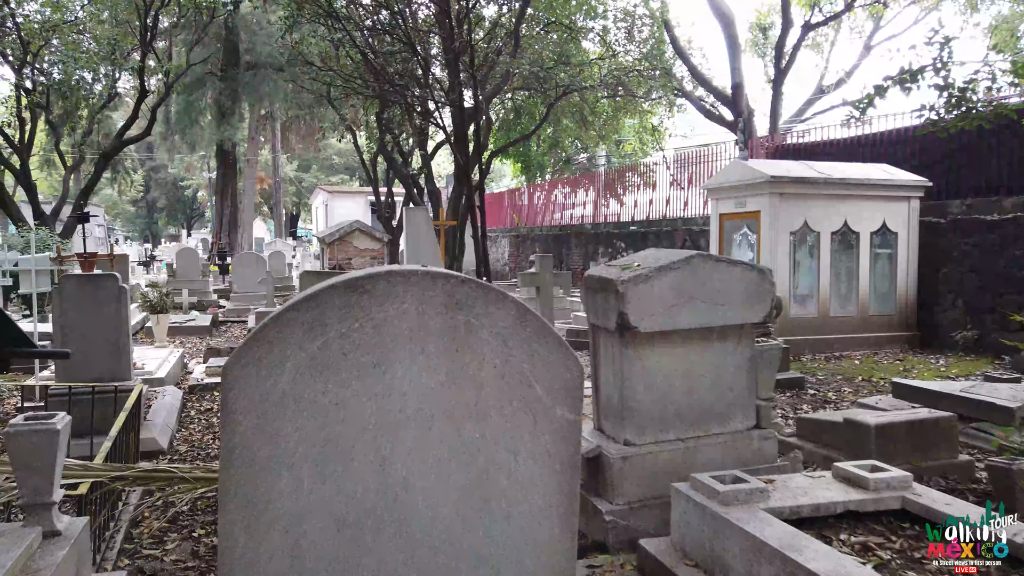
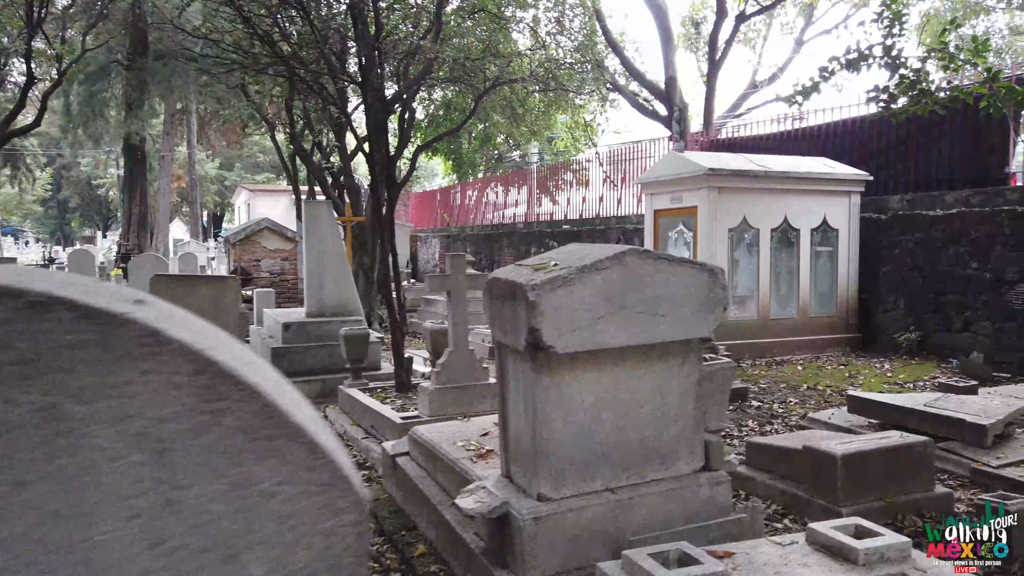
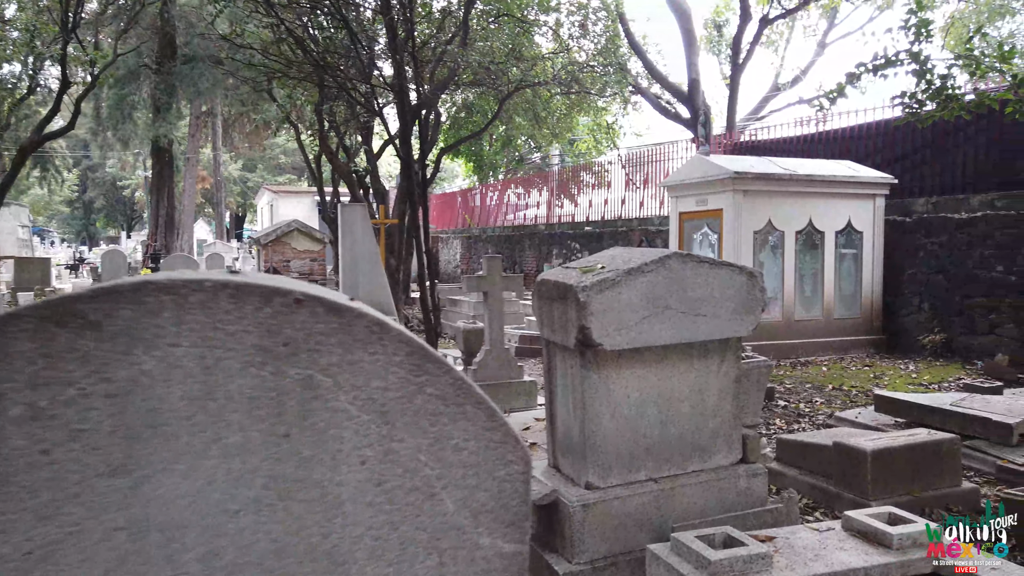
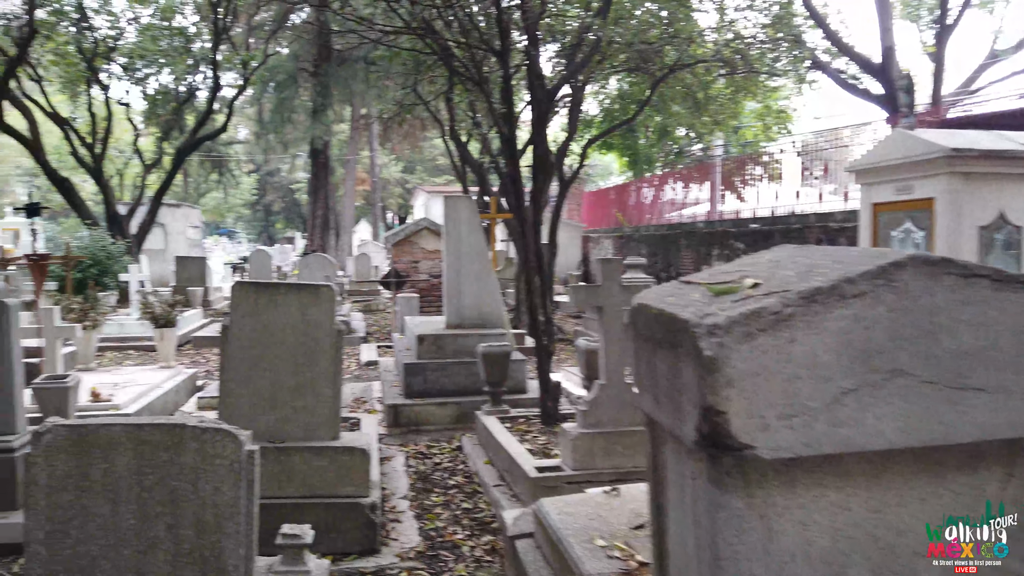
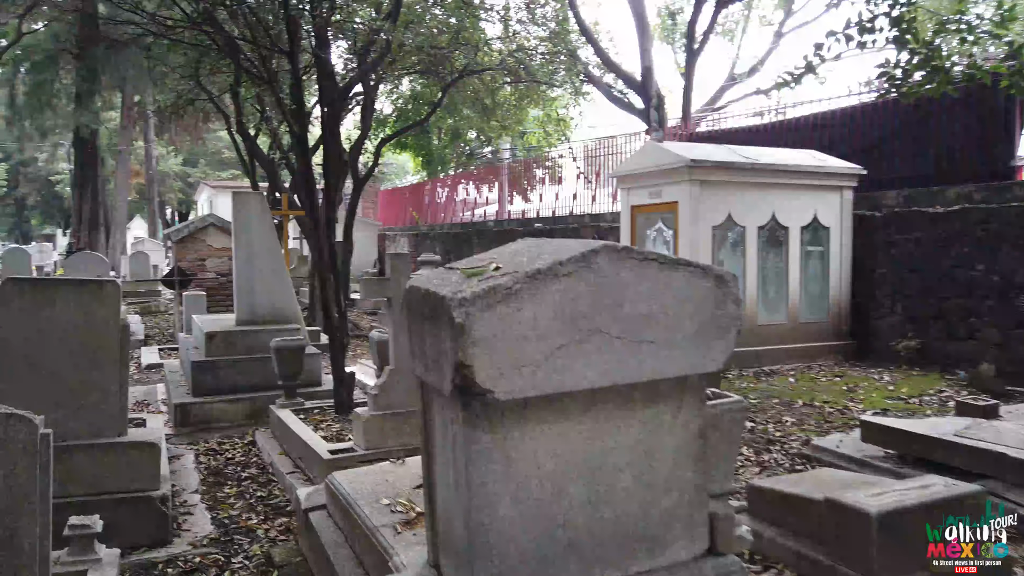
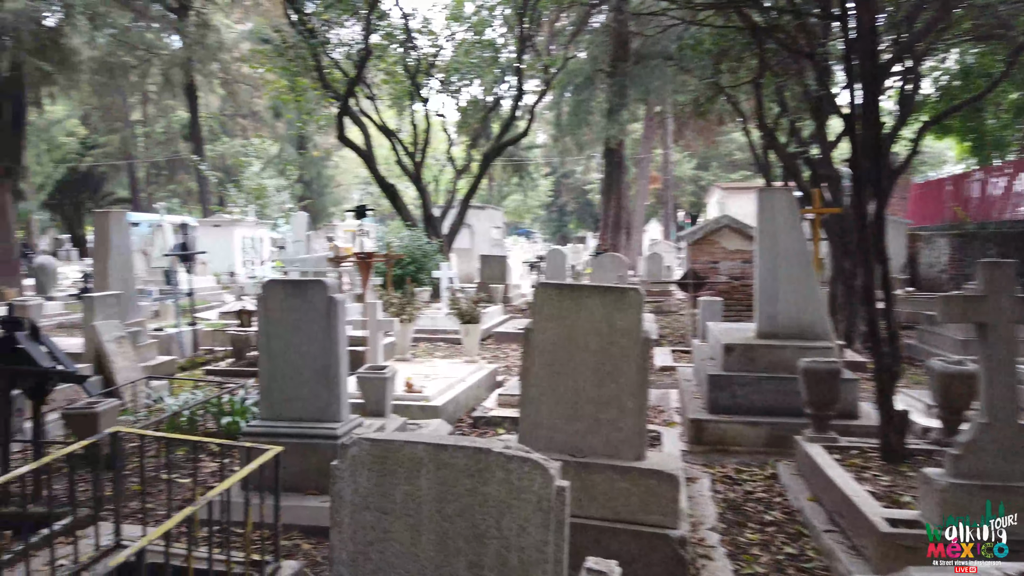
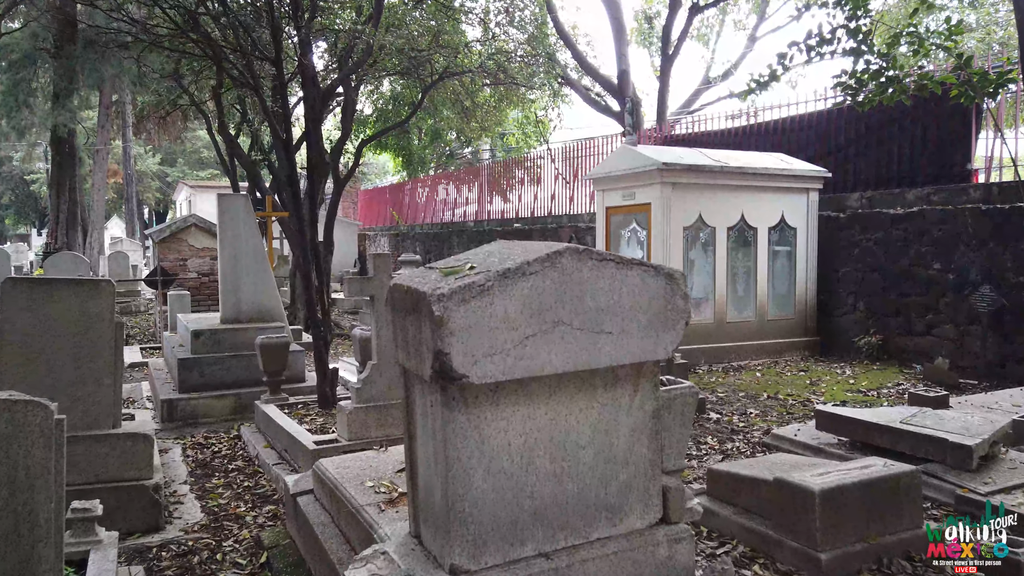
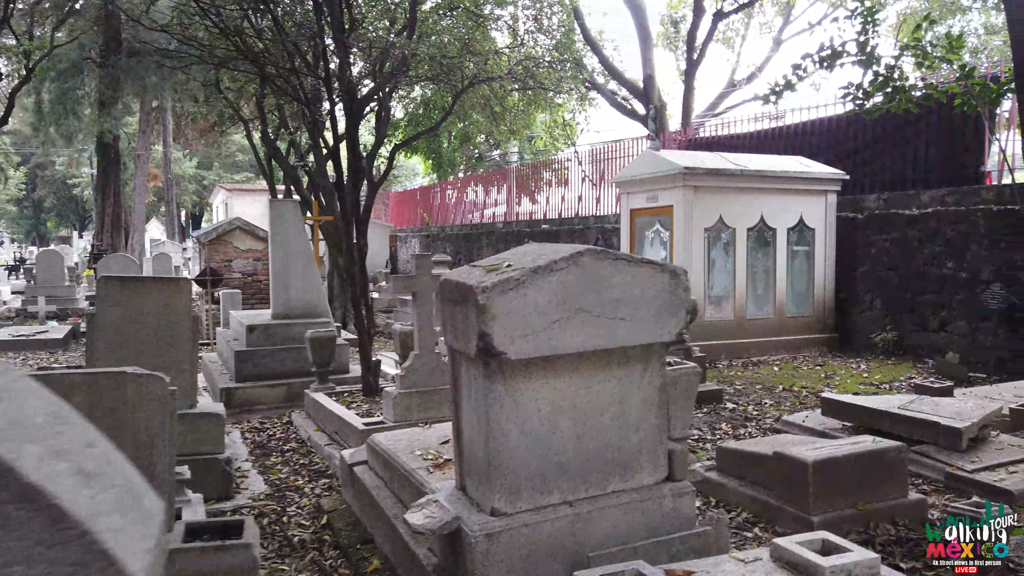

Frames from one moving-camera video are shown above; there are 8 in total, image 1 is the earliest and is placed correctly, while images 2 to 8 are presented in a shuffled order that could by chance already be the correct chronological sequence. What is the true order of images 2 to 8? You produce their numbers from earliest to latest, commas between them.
3, 2, 8, 7, 5, 4, 6
